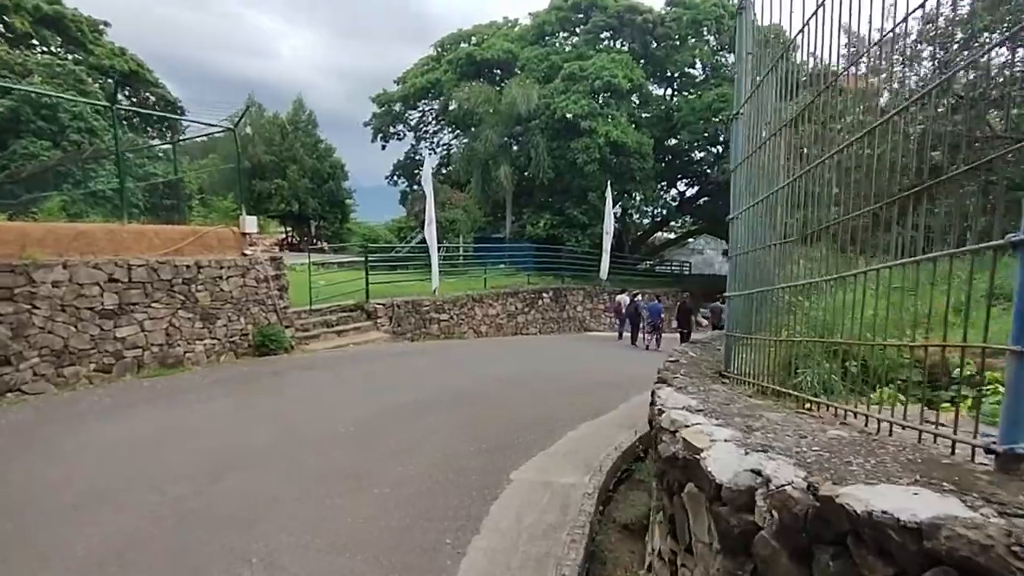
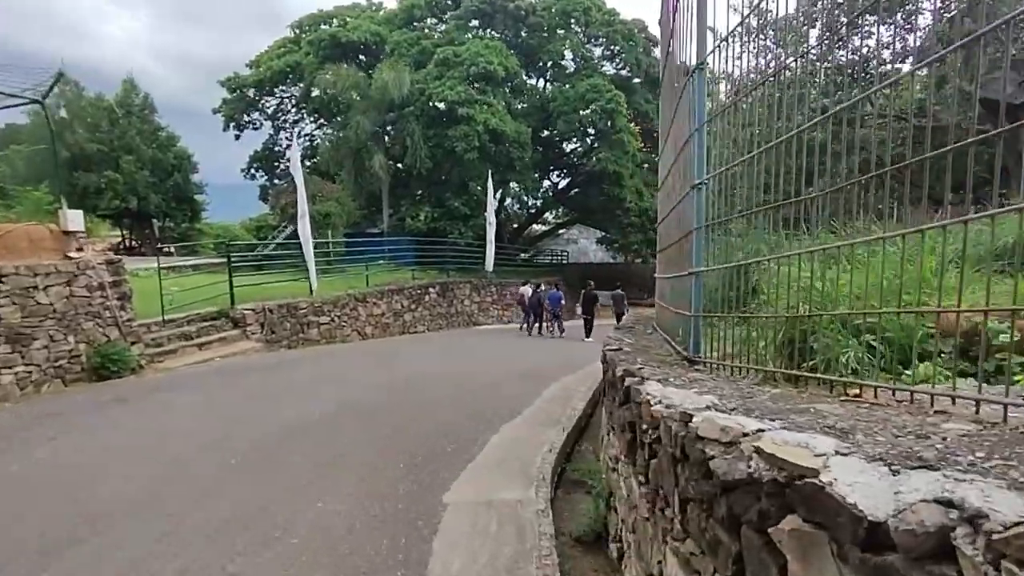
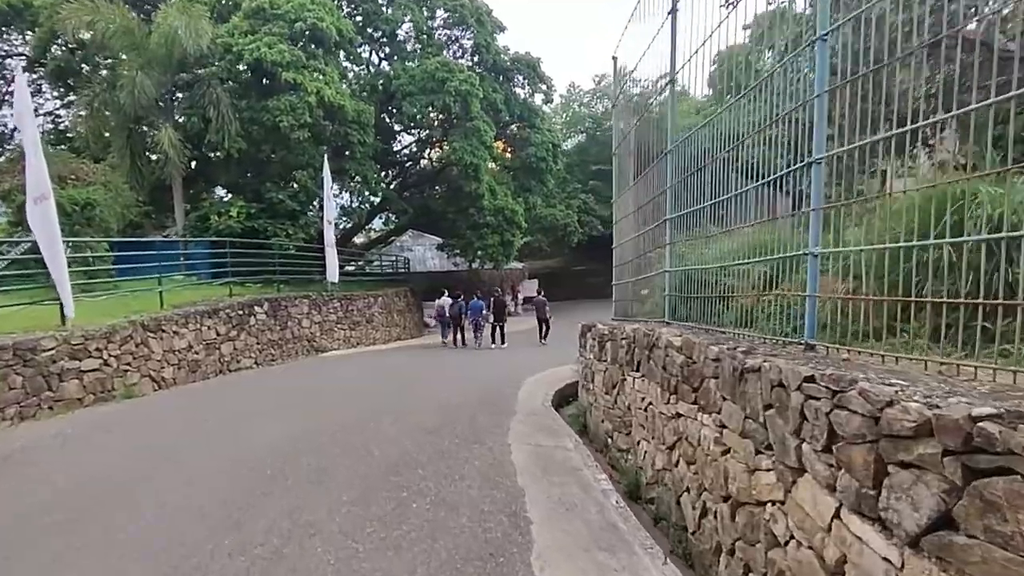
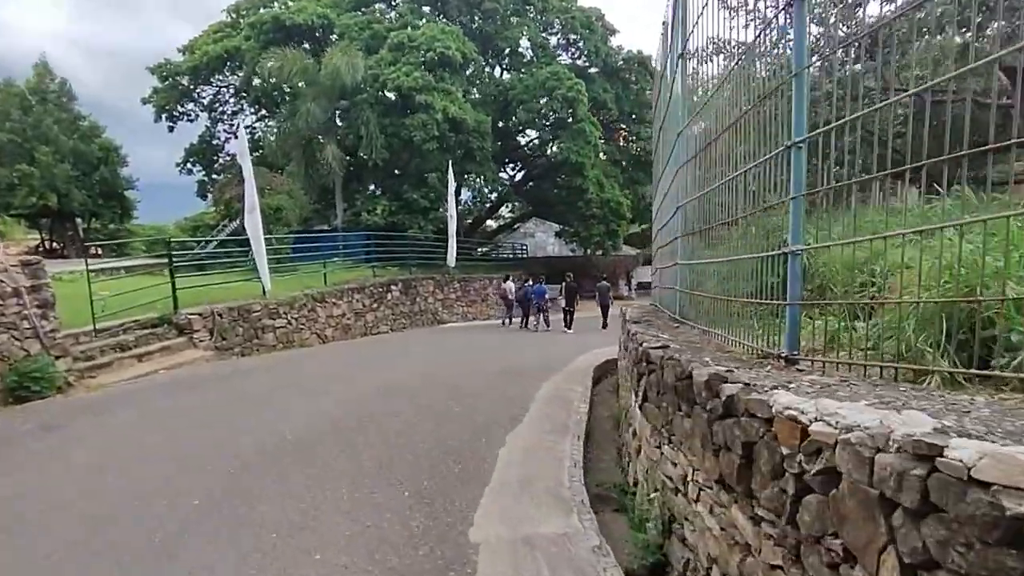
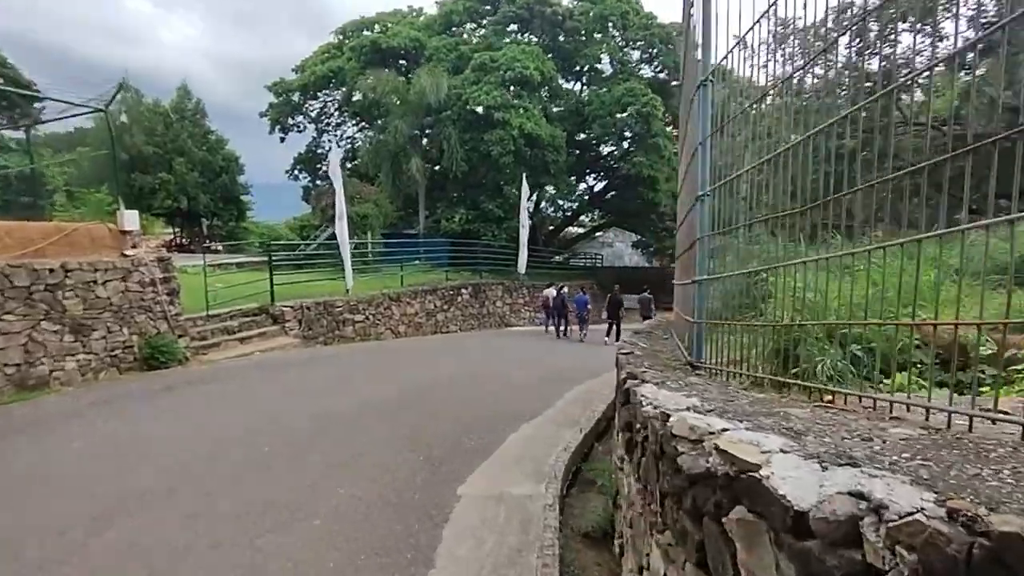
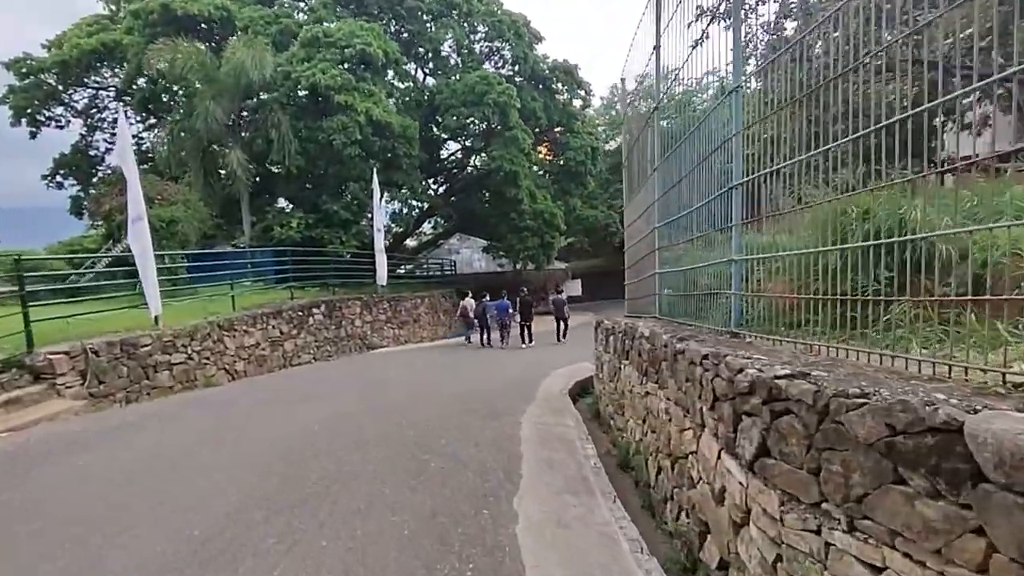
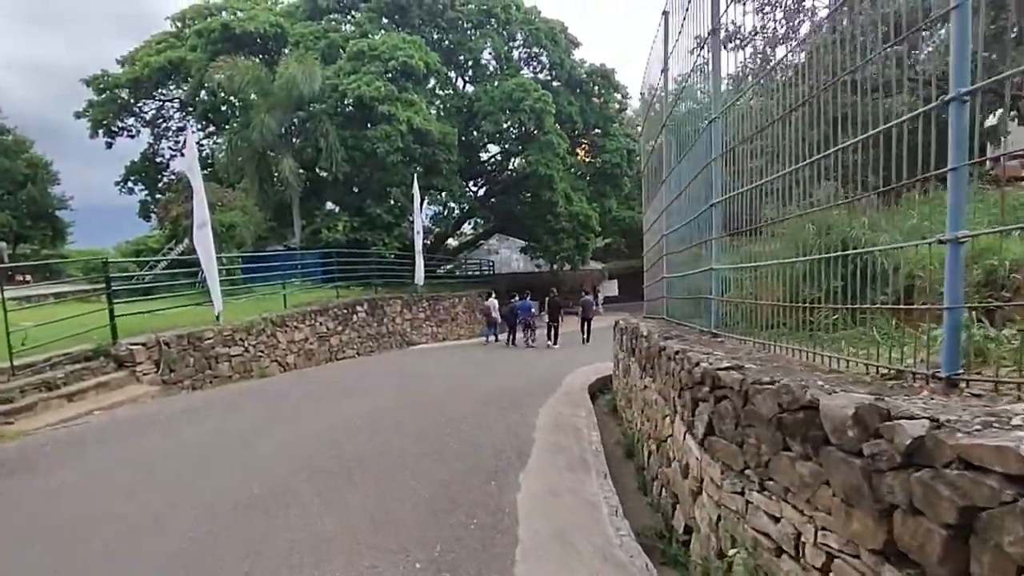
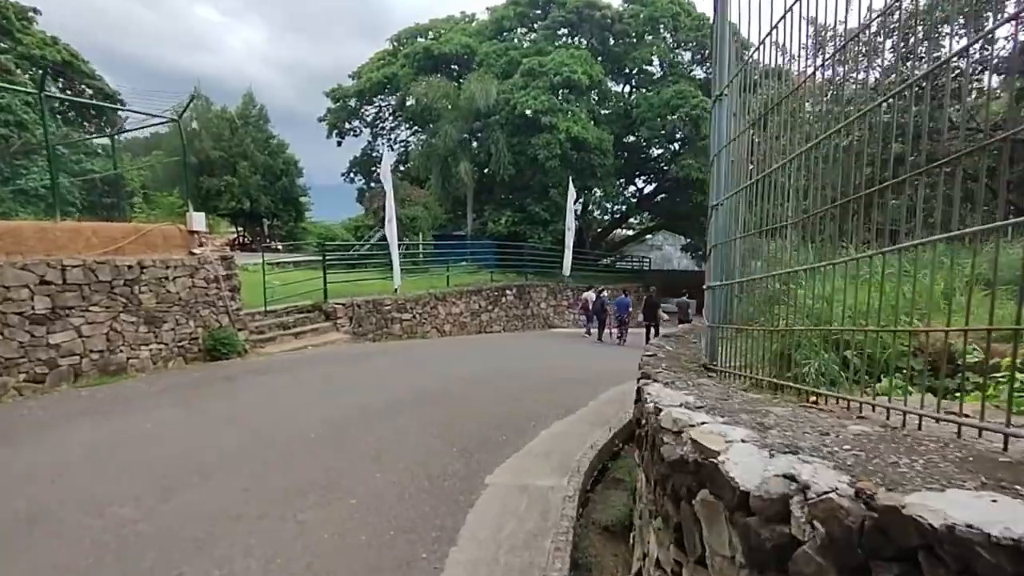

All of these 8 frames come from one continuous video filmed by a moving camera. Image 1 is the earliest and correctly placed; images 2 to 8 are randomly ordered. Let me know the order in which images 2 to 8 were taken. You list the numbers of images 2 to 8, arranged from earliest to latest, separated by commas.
8, 5, 2, 4, 7, 6, 3
